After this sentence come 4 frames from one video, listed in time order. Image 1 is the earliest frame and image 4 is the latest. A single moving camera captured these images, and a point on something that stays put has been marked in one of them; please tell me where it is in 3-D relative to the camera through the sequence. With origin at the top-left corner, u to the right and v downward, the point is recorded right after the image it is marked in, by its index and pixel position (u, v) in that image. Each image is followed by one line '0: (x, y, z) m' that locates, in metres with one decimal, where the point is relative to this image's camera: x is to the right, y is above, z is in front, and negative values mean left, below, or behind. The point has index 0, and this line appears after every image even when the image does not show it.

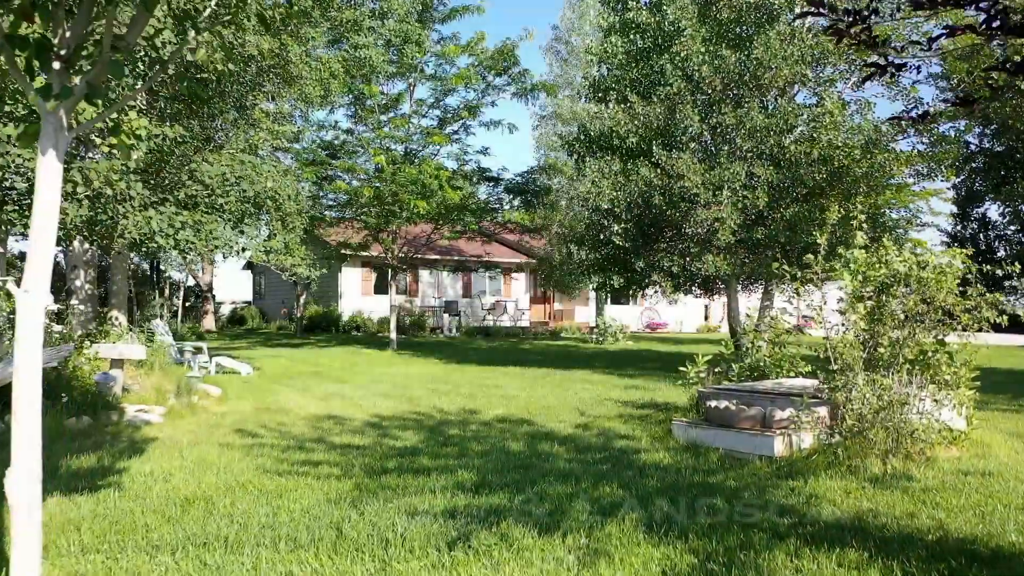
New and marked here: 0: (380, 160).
0: (-1.9, +1.8, +18.0) m
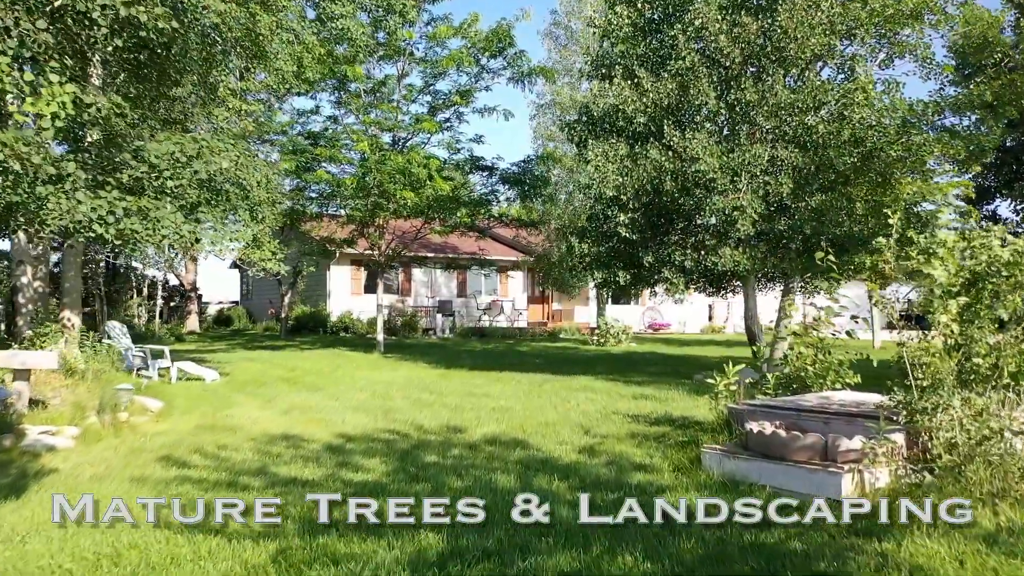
0: (-1.9, +1.8, +16.7) m
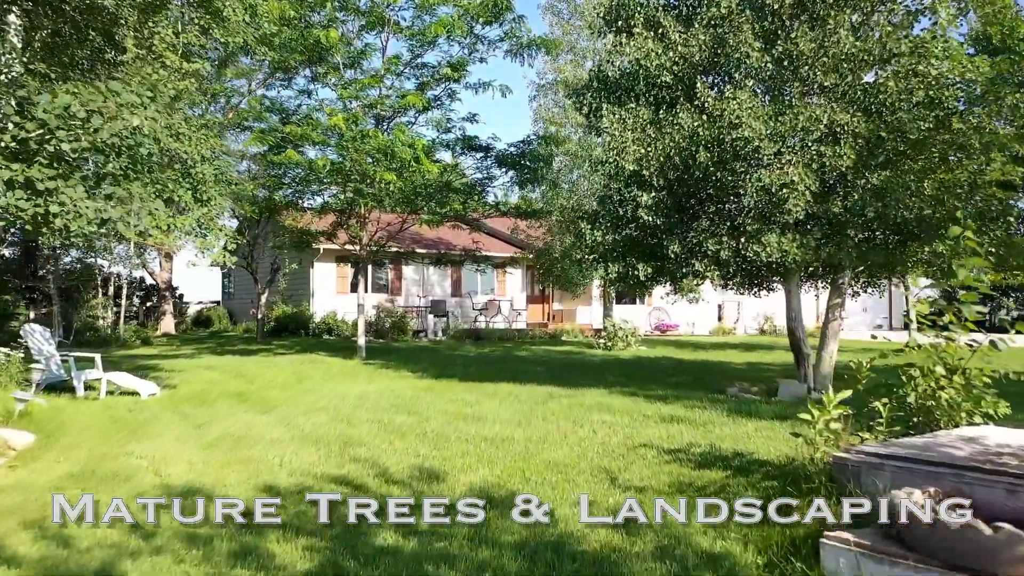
0: (-1.9, +1.8, +14.6) m
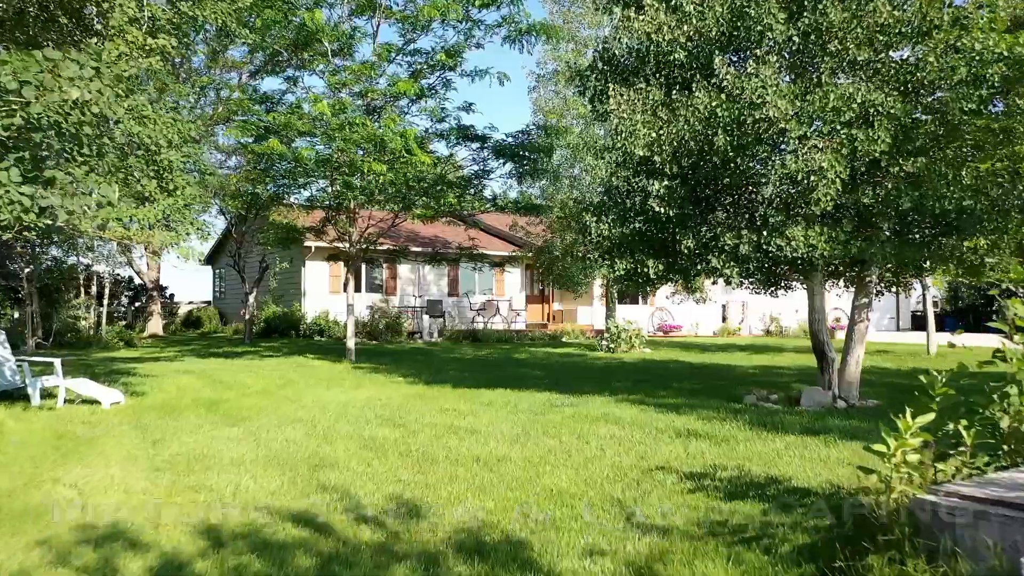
0: (-2.0, +1.9, +13.7) m
